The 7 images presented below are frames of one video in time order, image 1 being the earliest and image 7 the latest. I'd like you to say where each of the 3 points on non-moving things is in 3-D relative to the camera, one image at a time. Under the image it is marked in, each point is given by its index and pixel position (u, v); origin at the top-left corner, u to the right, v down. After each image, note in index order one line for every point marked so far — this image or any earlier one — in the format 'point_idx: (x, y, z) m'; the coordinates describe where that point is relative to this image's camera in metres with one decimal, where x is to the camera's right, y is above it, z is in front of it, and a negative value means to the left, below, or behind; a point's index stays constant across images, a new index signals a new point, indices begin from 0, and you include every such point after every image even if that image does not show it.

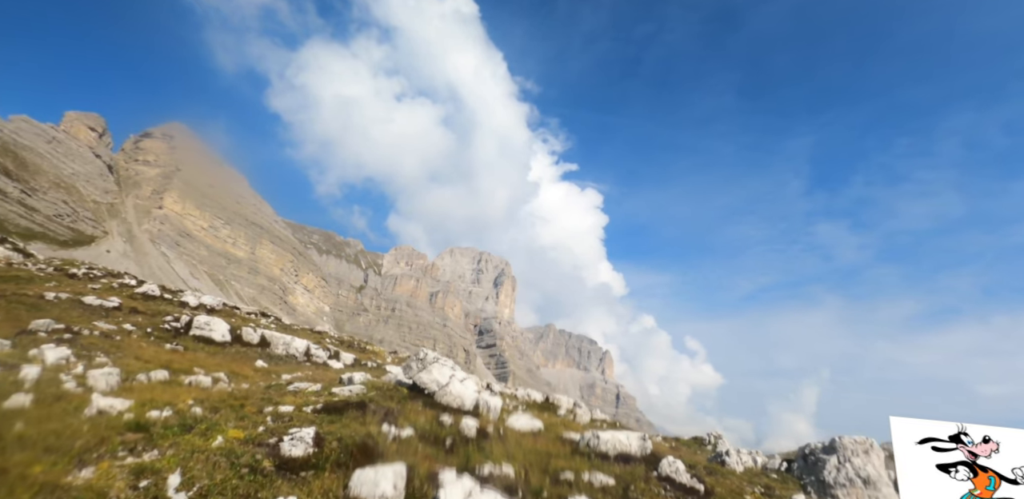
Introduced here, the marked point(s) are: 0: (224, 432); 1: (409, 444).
0: (-10.0, -6.4, +17.1) m
1: (-3.8, -7.4, +18.5) m
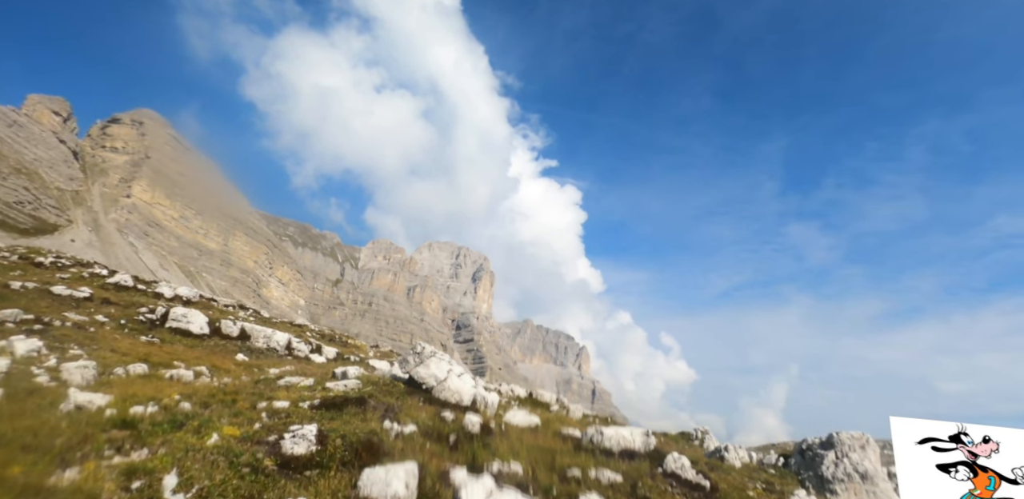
0: (-9.7, -5.9, +16.2) m
1: (-3.5, -7.0, +17.8) m
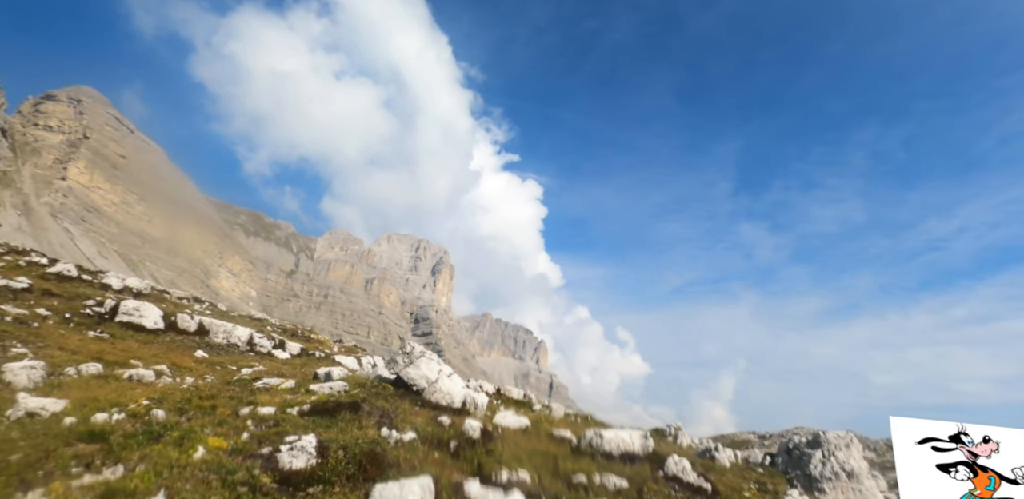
0: (-9.2, -5.7, +14.7) m
1: (-3.2, -6.9, +16.7) m
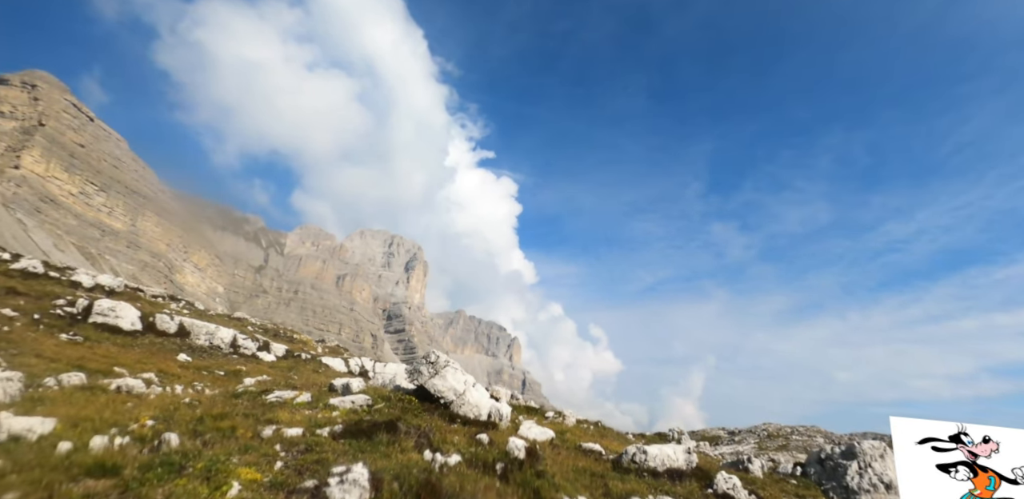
0: (-7.2, -5.8, +12.8) m
1: (-1.3, -7.0, +15.2) m
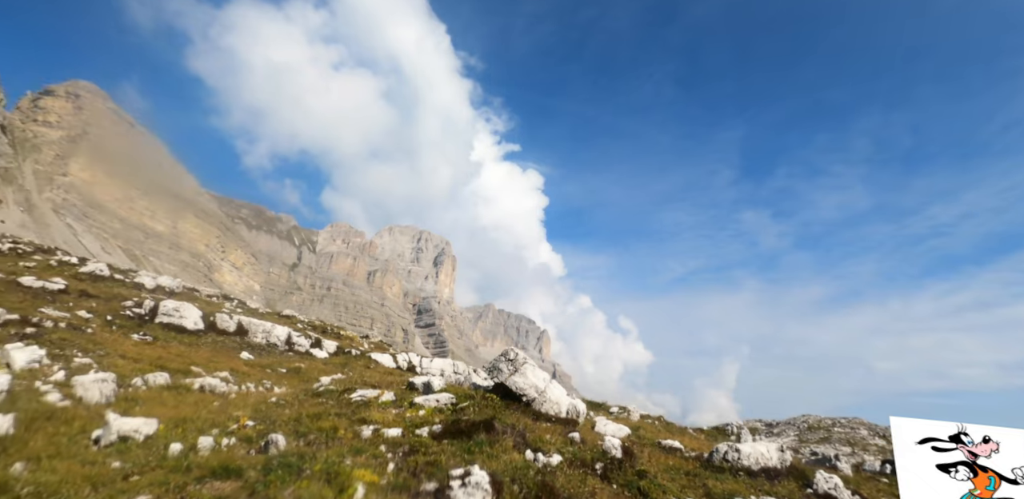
0: (-4.1, -5.9, +12.7) m
1: (+2.0, -6.9, +14.8) m
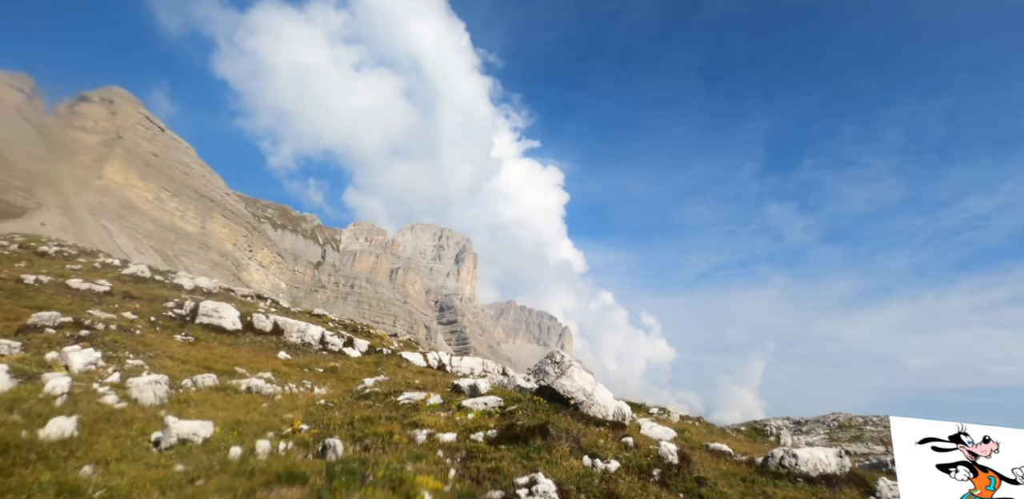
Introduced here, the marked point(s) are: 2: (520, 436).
0: (-2.4, -6.0, +12.6) m
1: (+3.7, -7.0, +14.4) m
2: (+0.2, -6.1, +16.0) m
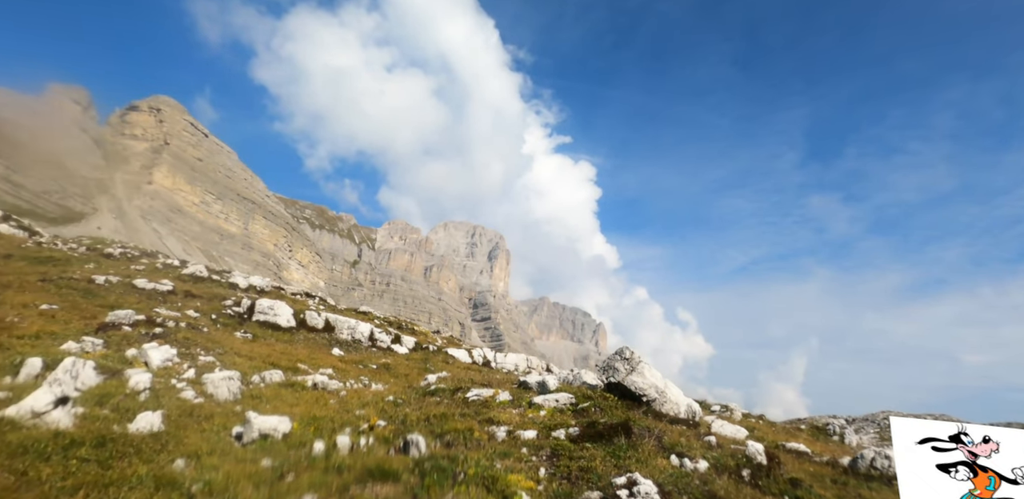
0: (0.0, -5.8, +12.3) m
1: (+6.3, -6.7, +13.7) m
2: (+2.8, -5.9, +15.5) m
